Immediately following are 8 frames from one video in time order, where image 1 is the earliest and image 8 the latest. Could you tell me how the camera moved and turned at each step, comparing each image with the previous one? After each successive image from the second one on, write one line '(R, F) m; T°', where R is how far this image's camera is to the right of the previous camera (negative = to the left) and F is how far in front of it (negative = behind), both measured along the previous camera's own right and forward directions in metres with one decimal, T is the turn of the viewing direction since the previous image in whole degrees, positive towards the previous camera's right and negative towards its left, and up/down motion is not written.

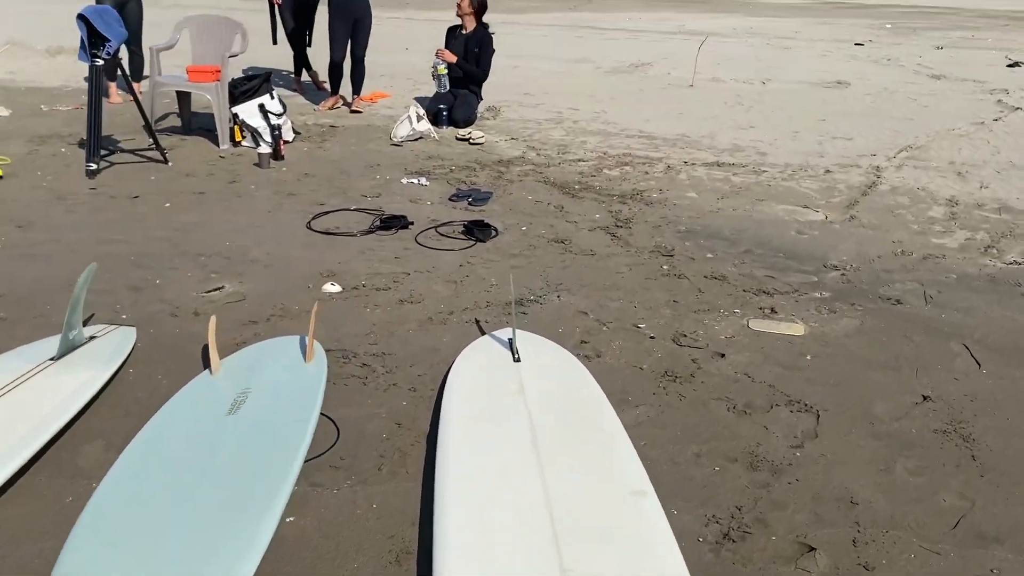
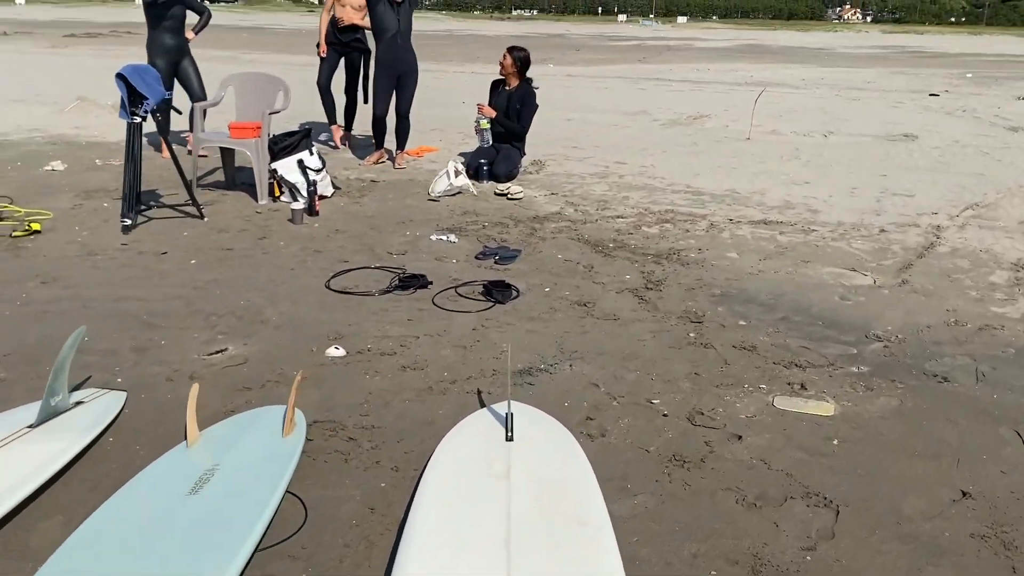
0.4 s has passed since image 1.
(+0.3, +0.2) m; -5°
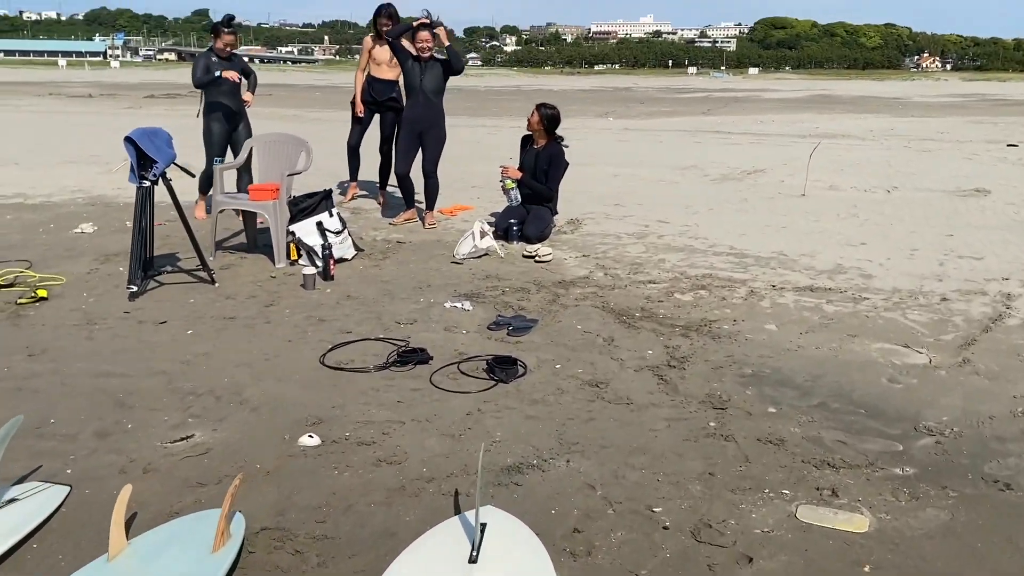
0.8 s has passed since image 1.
(+0.3, +0.4) m; -5°
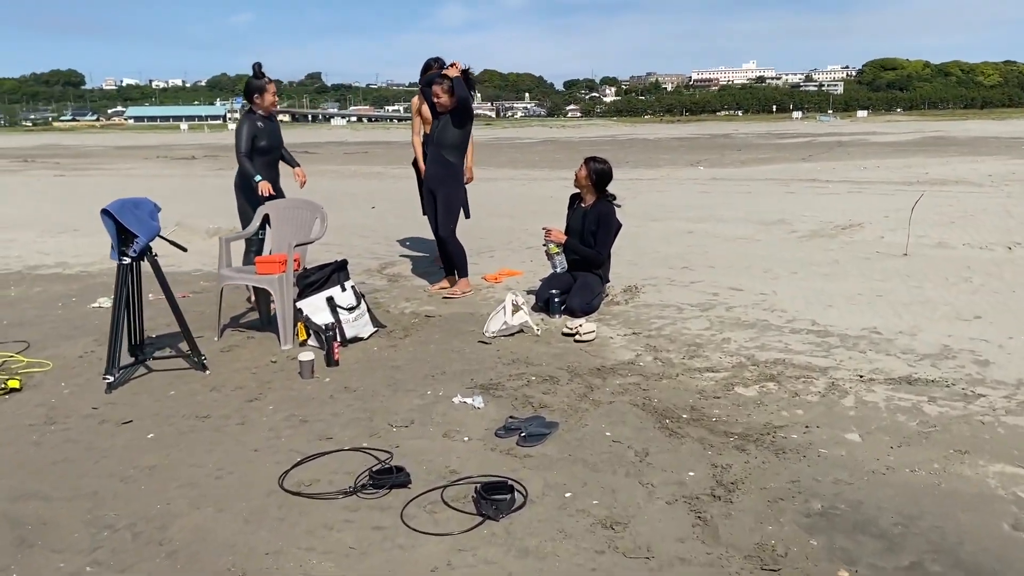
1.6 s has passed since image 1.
(+0.4, +0.9) m; -7°
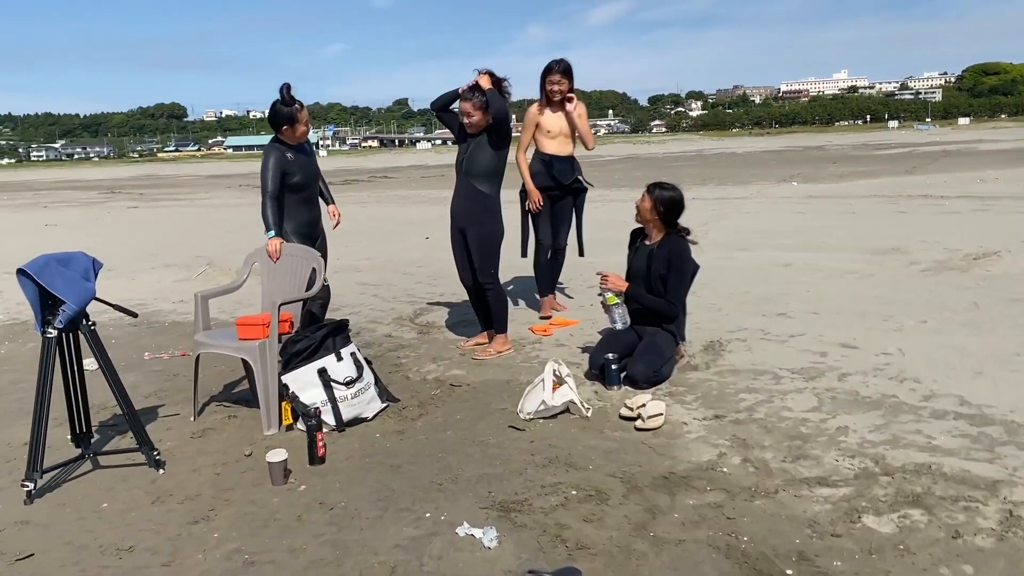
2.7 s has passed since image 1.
(+0.2, +1.3) m; -6°
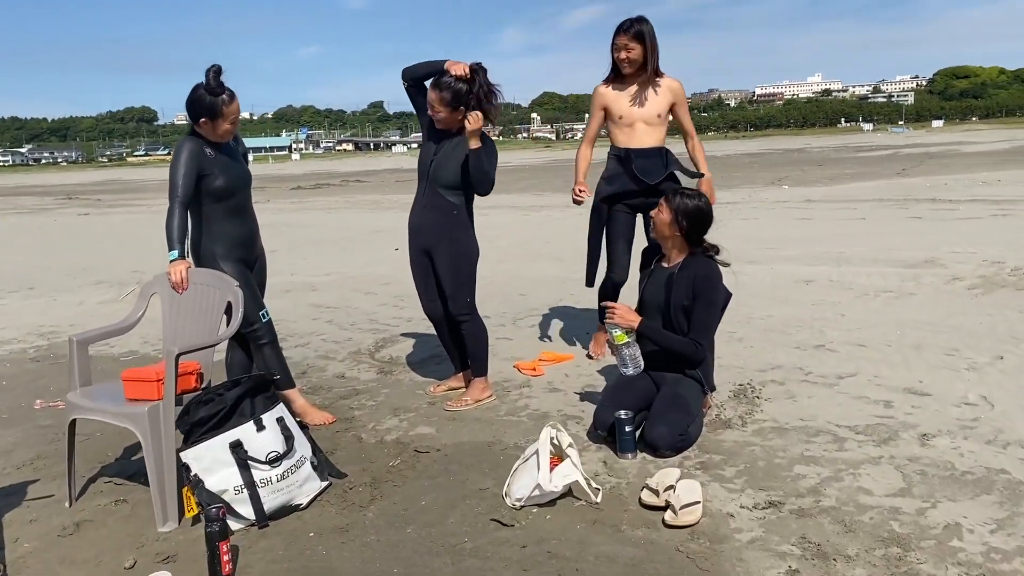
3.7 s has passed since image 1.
(0.0, +1.1) m; +1°
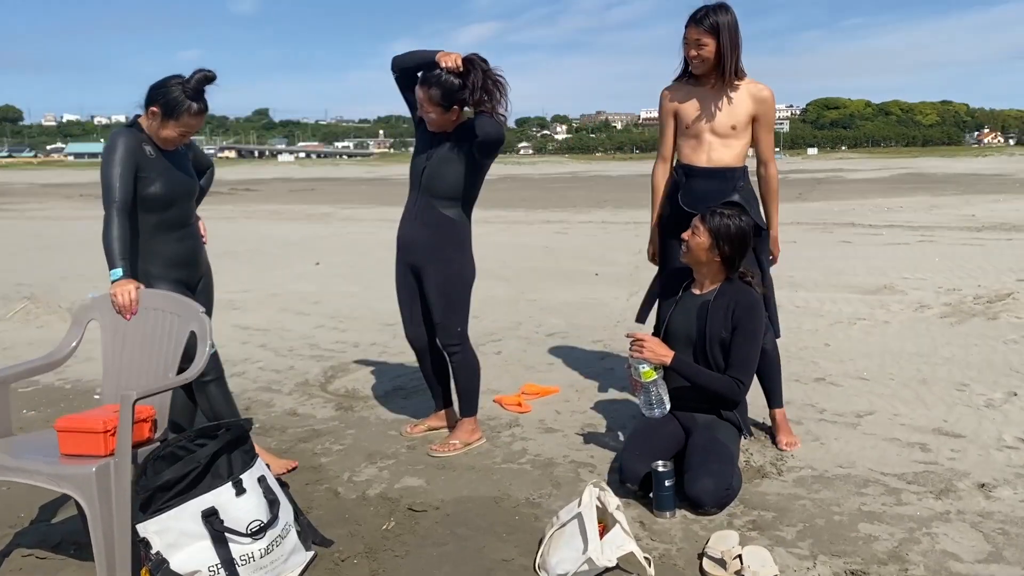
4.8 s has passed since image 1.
(-0.5, +0.6) m; +7°
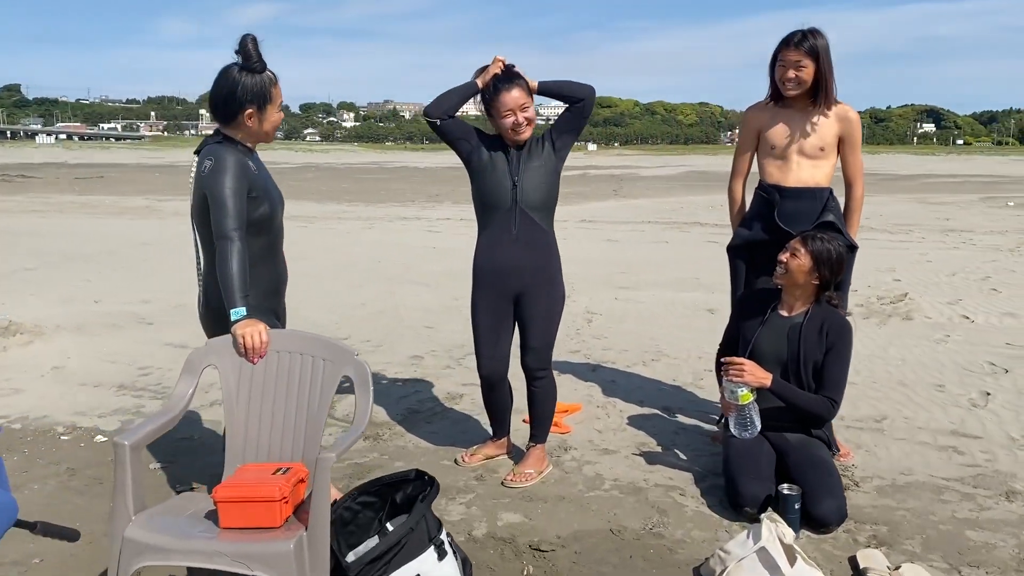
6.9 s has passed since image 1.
(-1.2, +0.3) m; +13°
